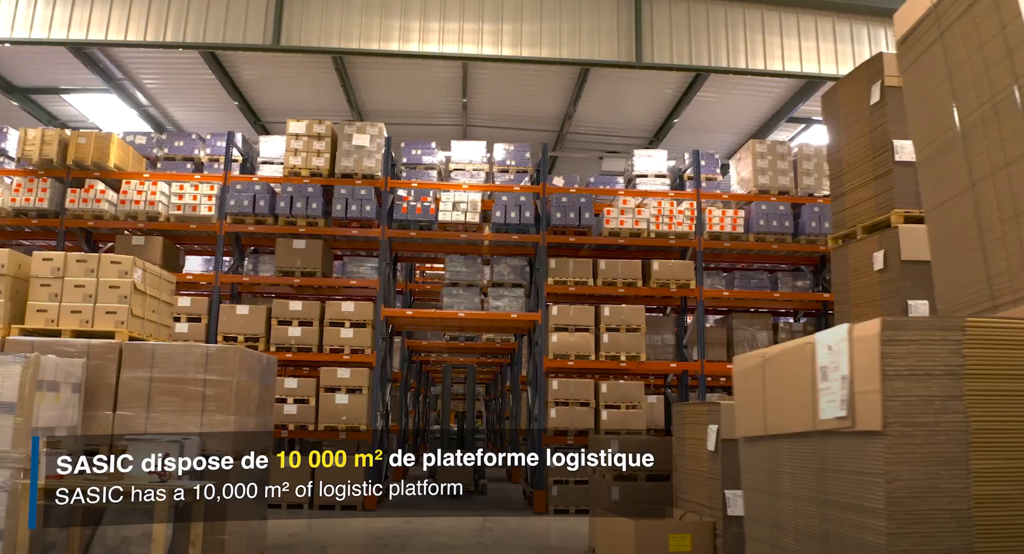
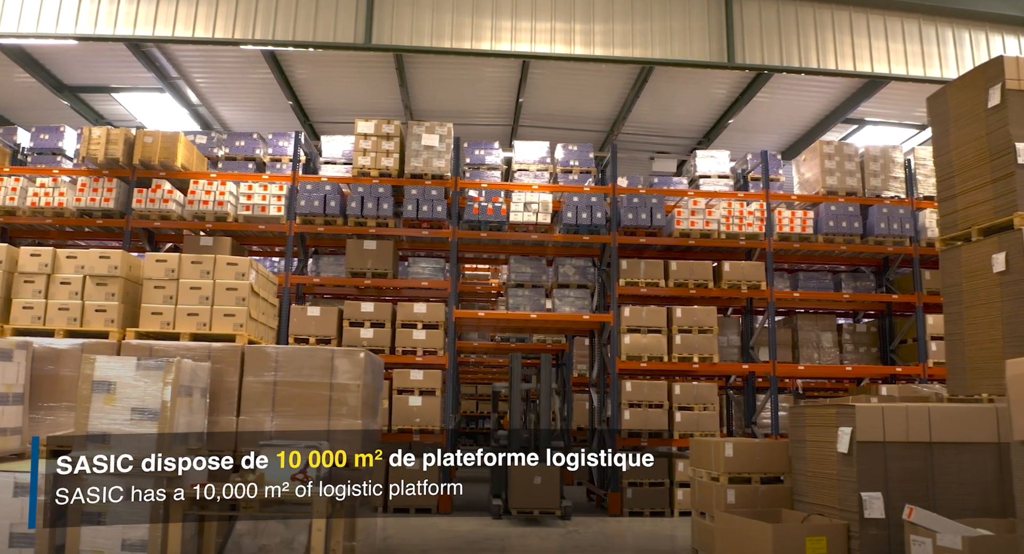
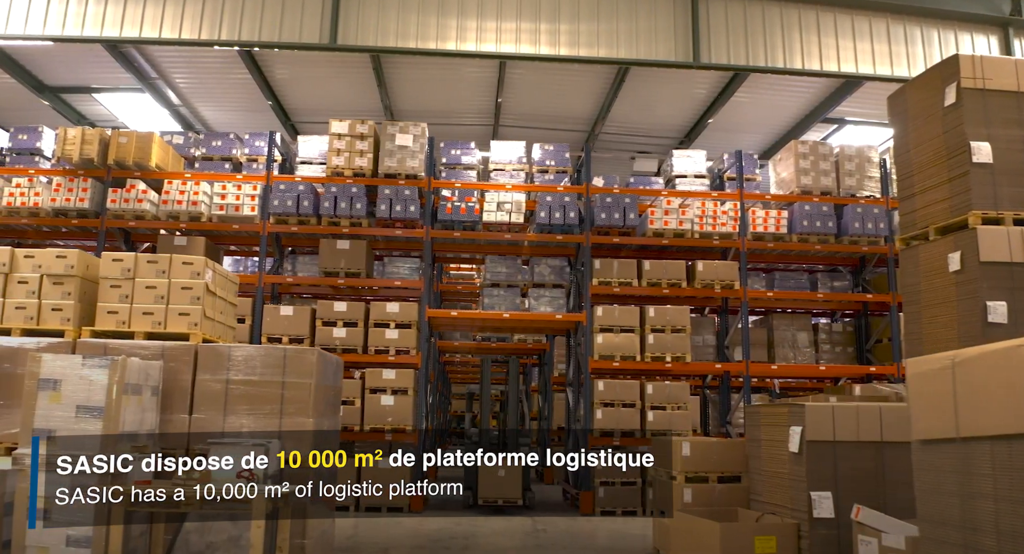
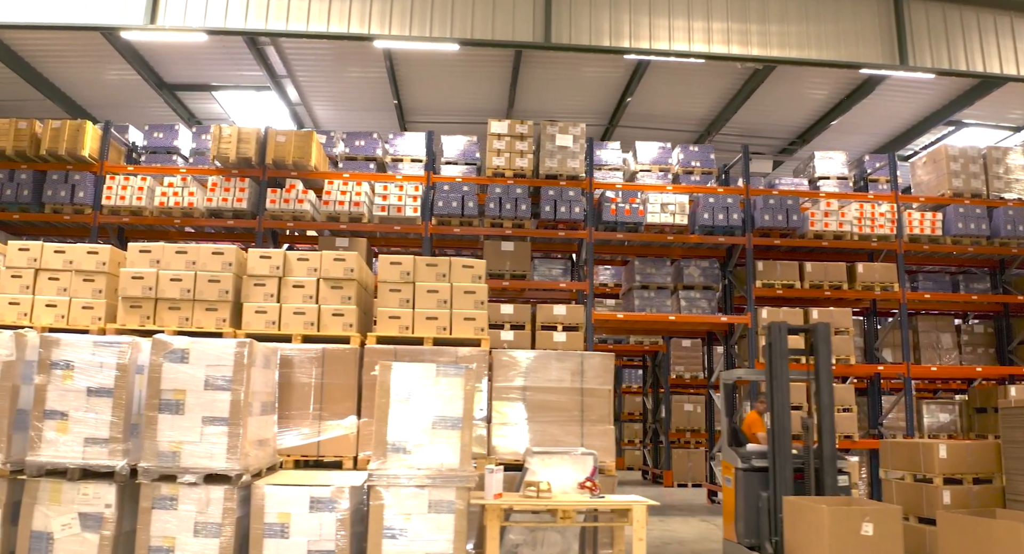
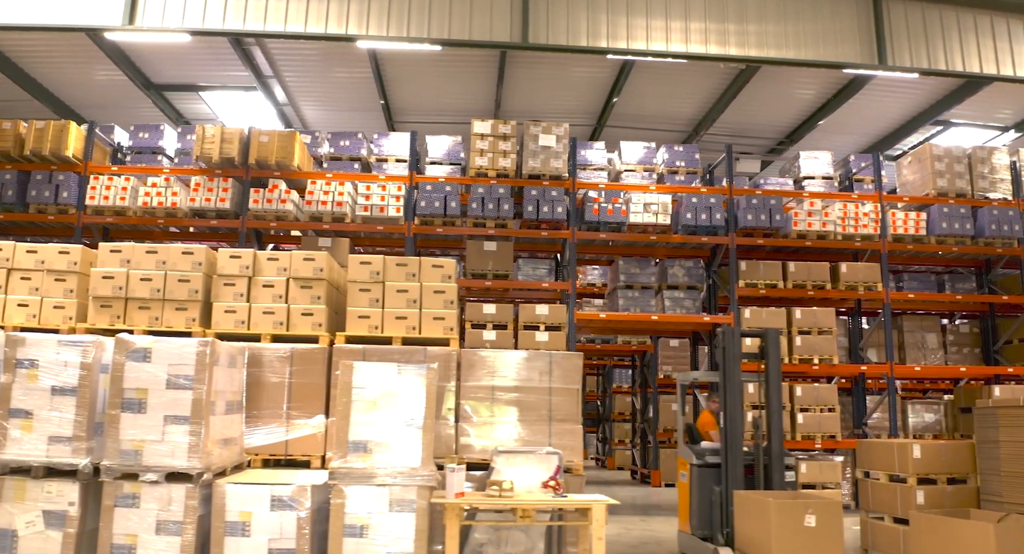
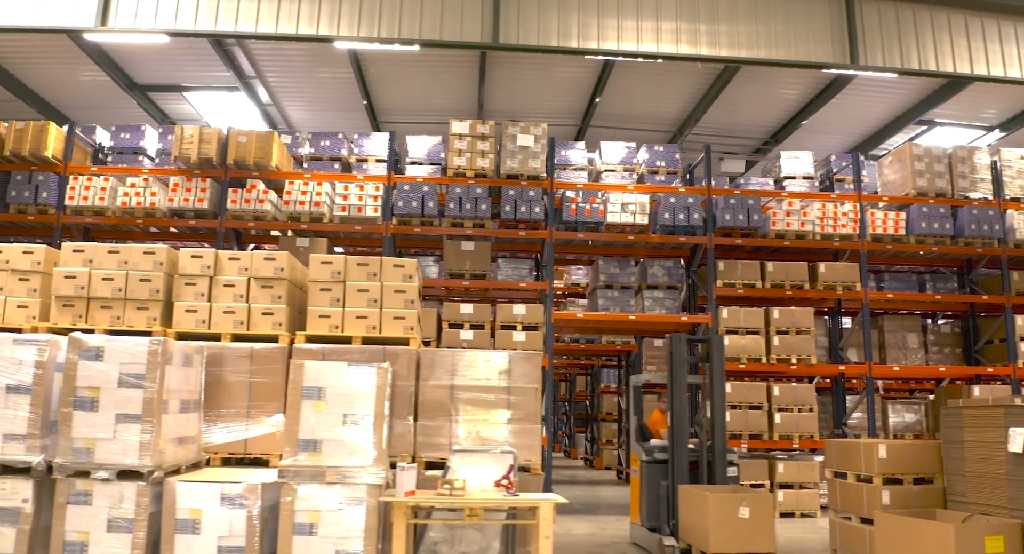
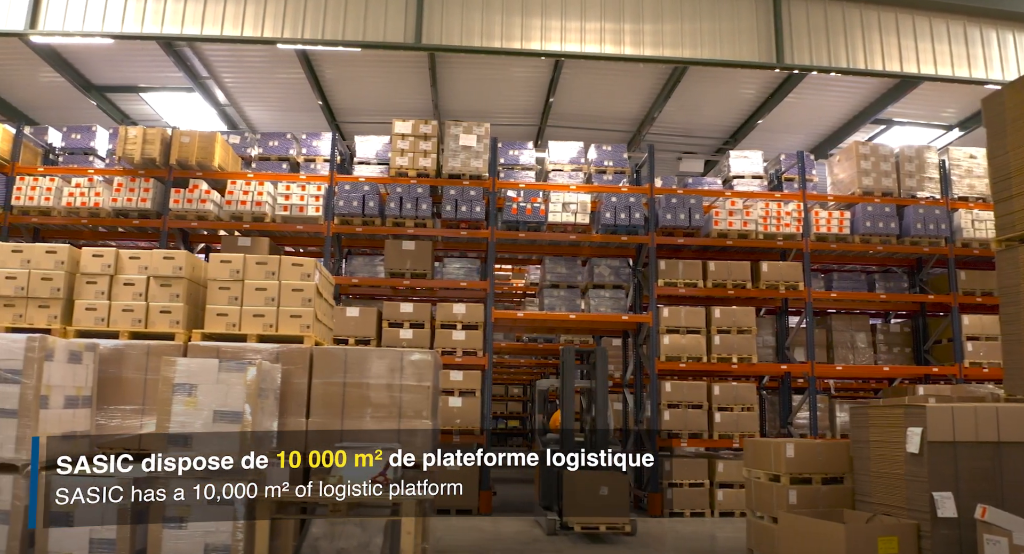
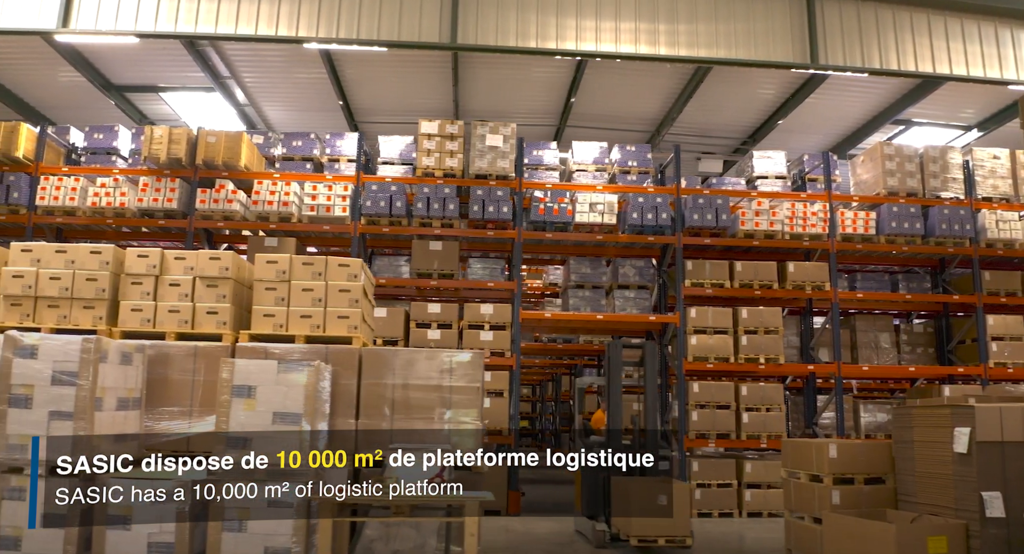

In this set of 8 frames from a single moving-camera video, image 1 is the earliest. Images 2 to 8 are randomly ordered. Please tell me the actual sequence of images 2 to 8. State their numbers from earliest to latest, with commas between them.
3, 2, 7, 8, 6, 5, 4
